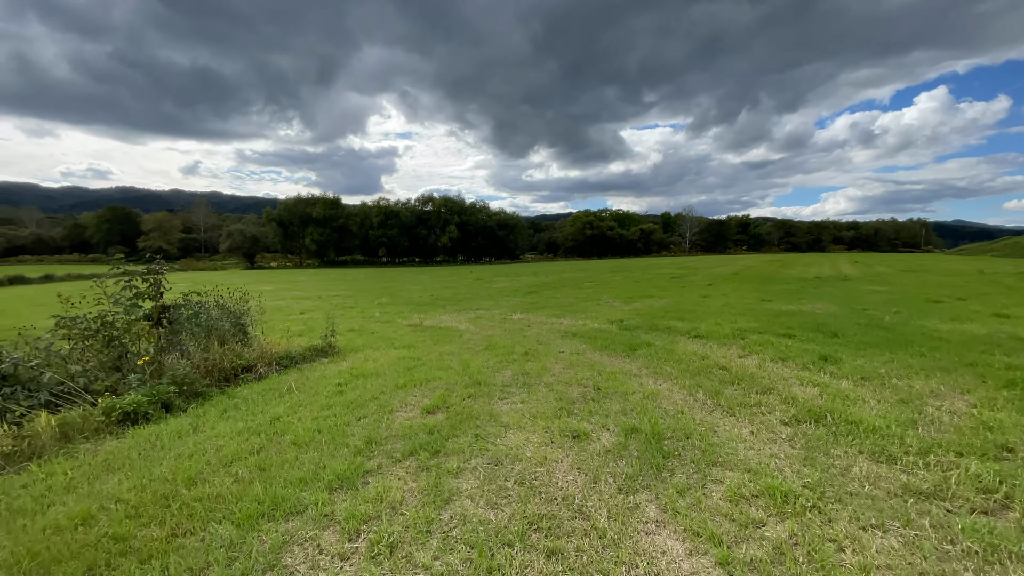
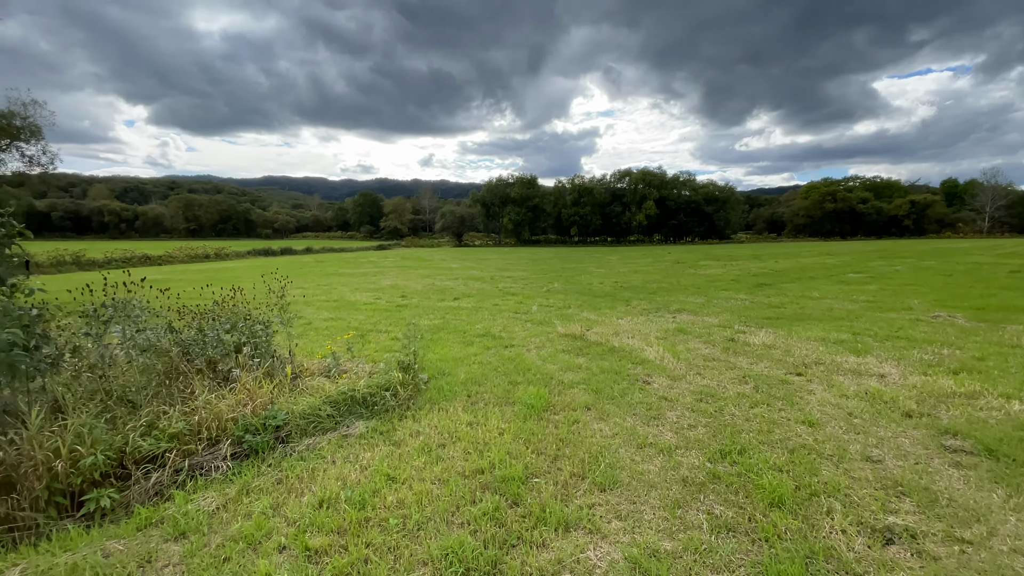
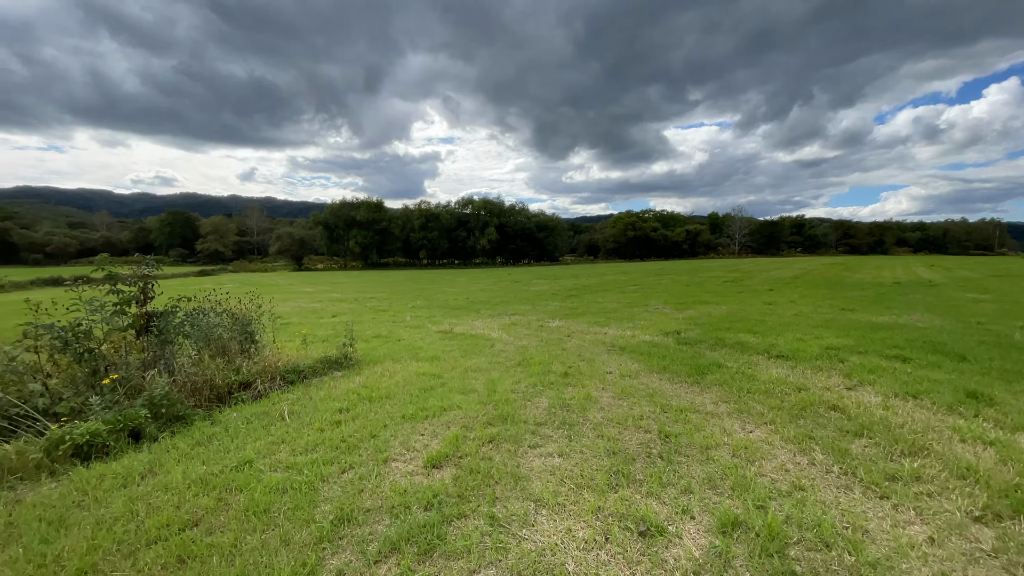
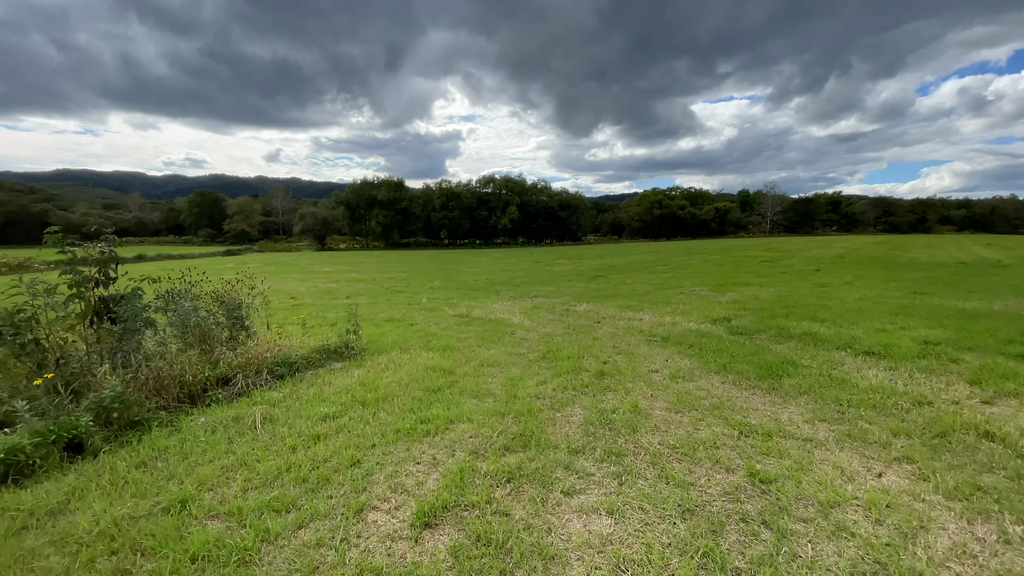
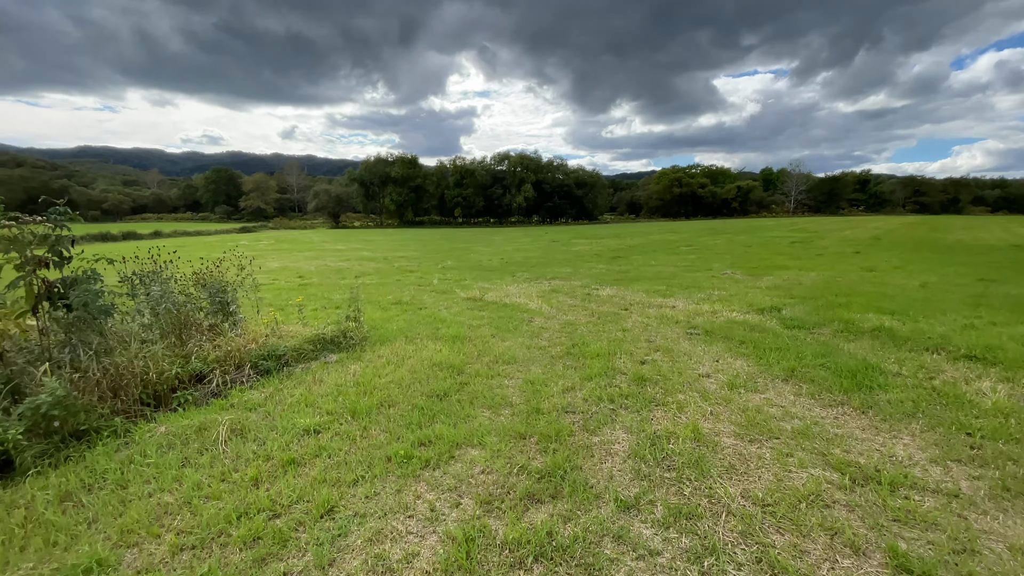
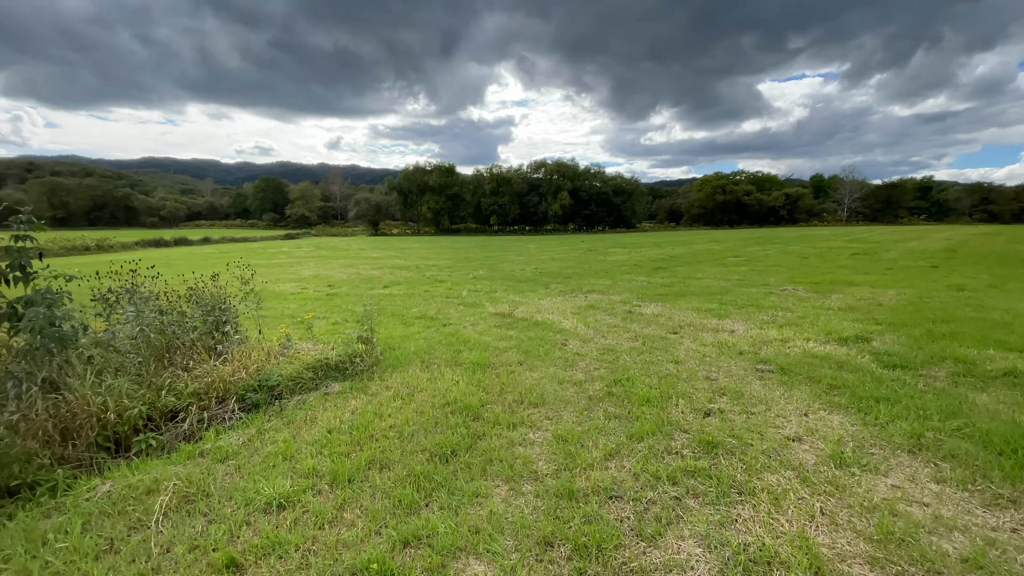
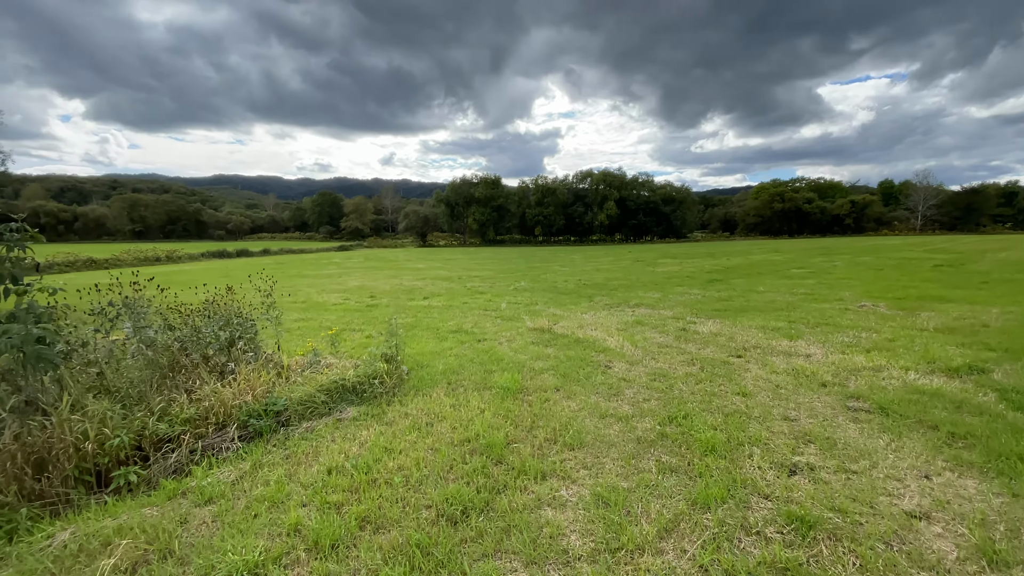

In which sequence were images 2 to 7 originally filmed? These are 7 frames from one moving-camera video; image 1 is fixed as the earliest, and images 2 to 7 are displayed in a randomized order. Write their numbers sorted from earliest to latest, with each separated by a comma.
3, 4, 5, 6, 7, 2
